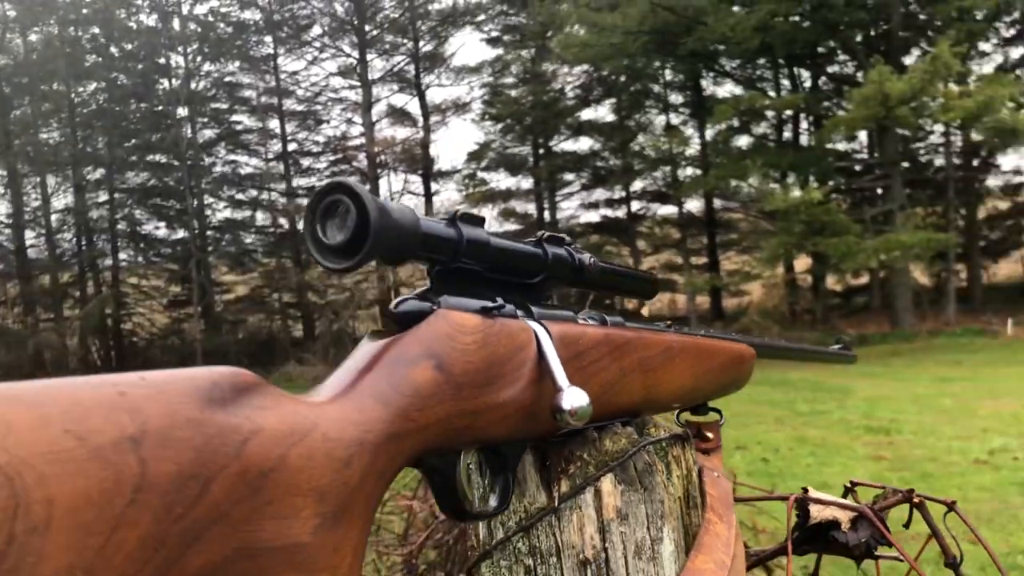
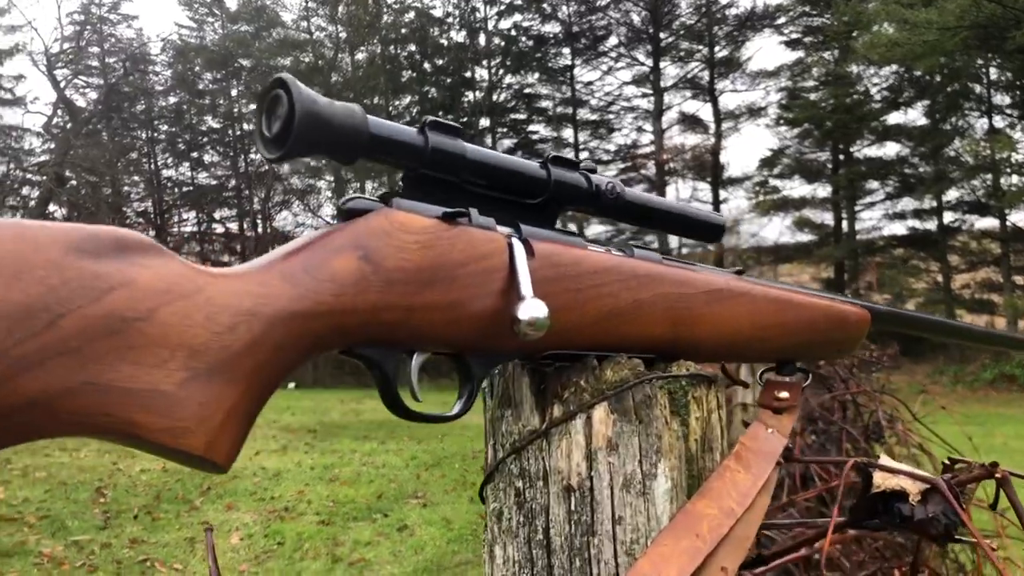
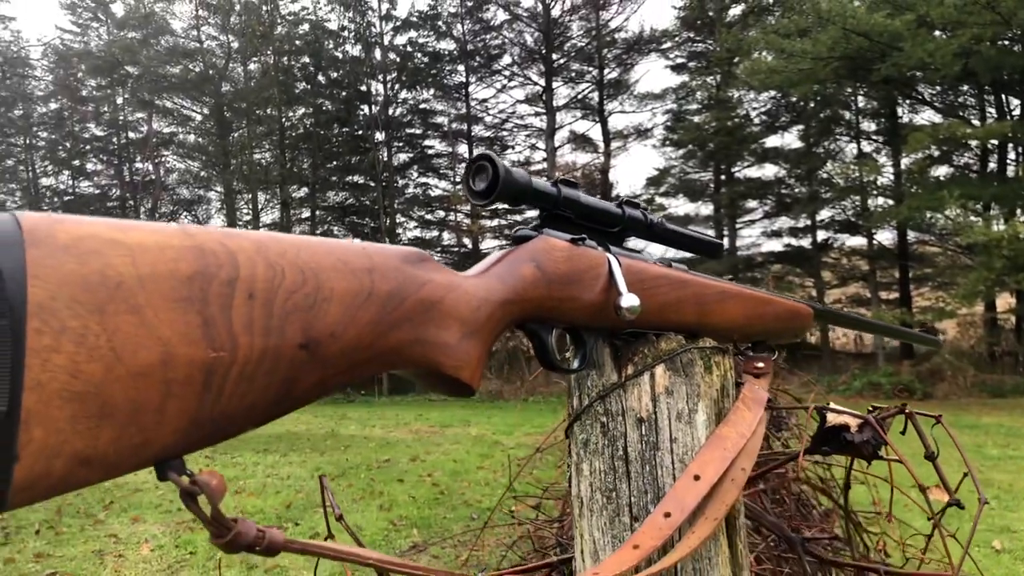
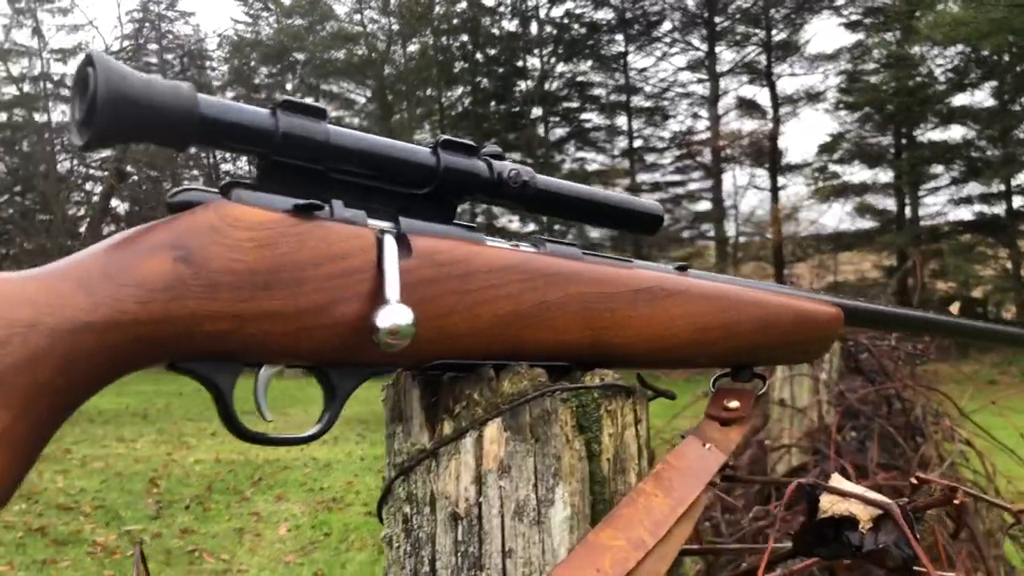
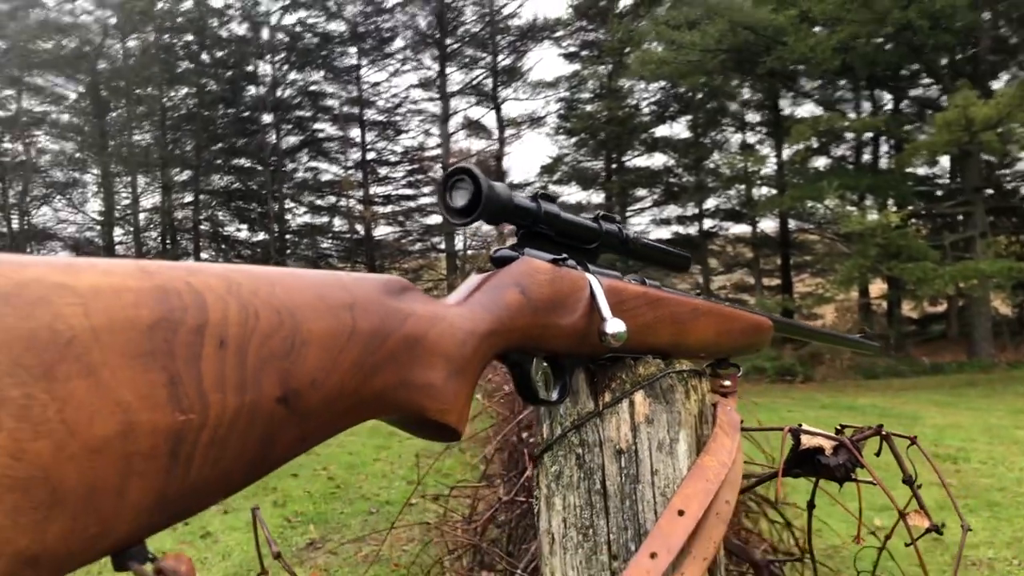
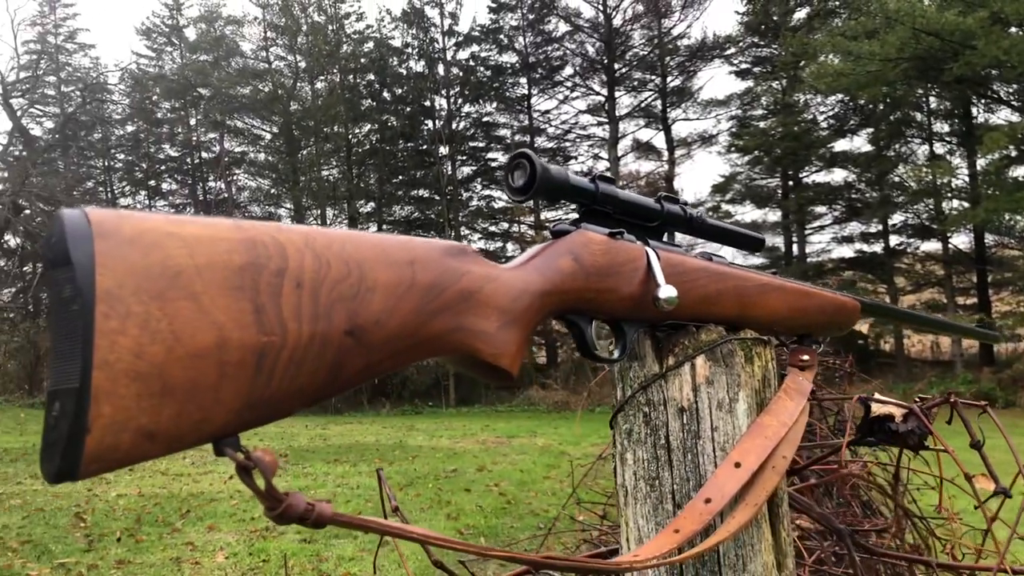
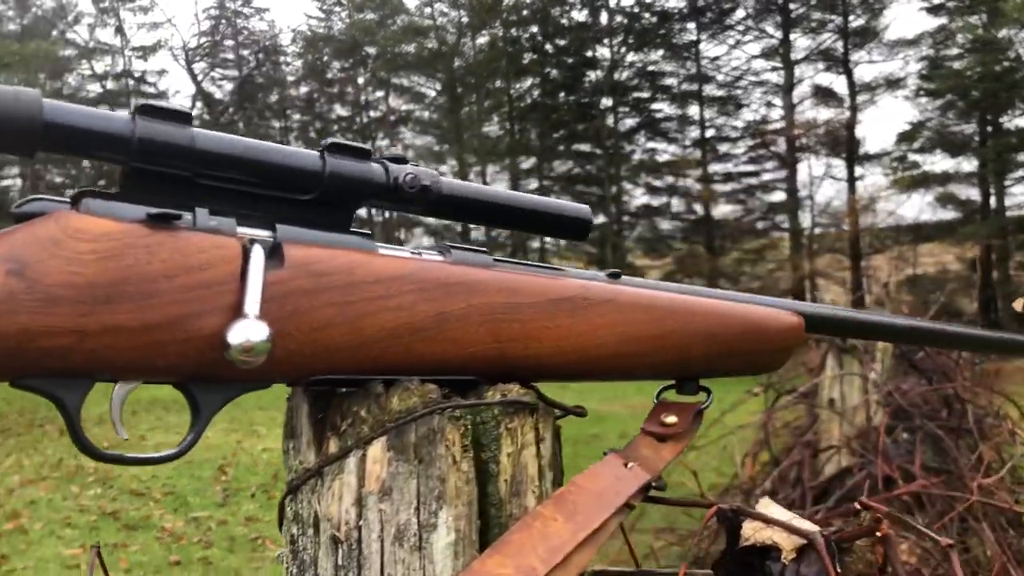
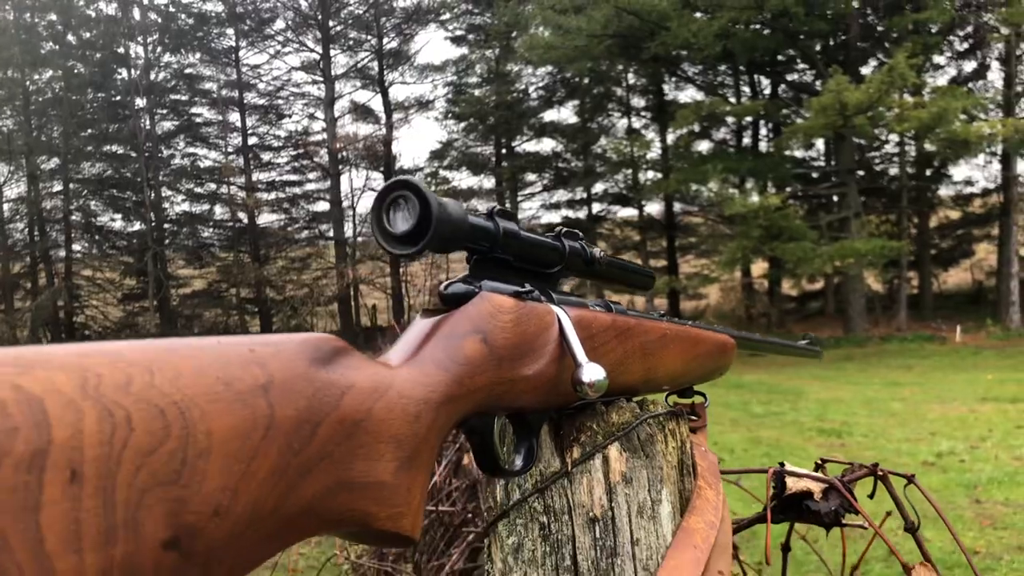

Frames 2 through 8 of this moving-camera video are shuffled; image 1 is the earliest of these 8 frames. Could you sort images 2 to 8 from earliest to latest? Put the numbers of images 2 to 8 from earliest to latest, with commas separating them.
8, 5, 3, 6, 2, 4, 7
